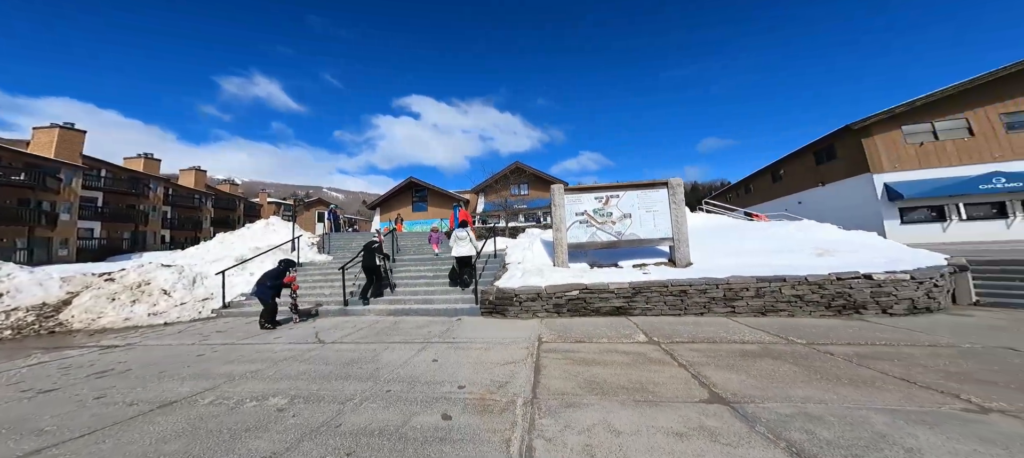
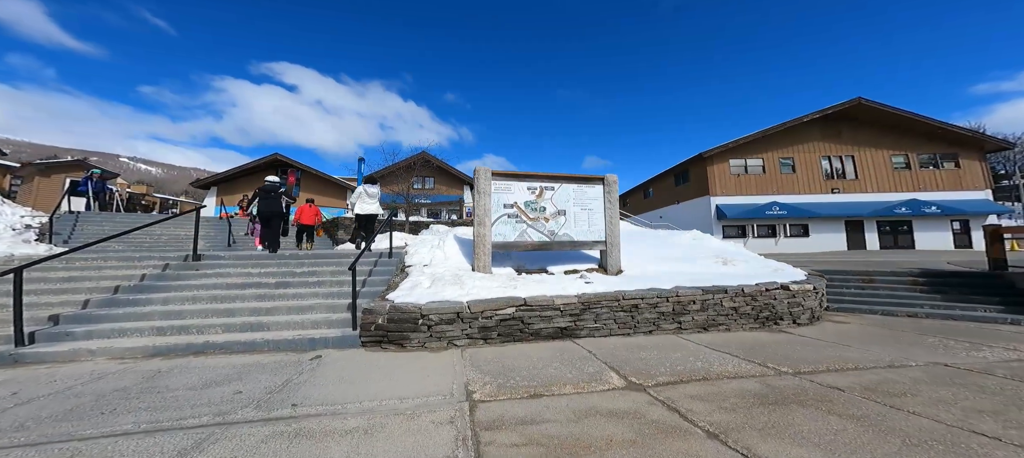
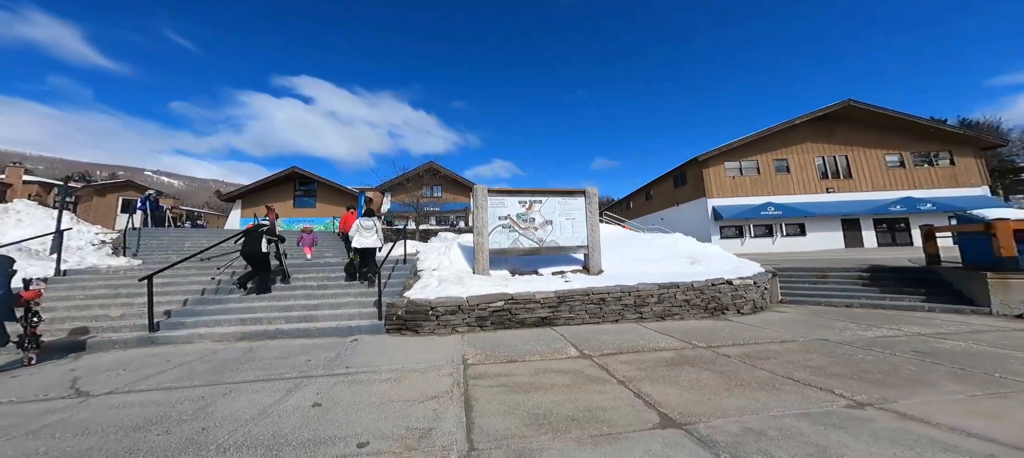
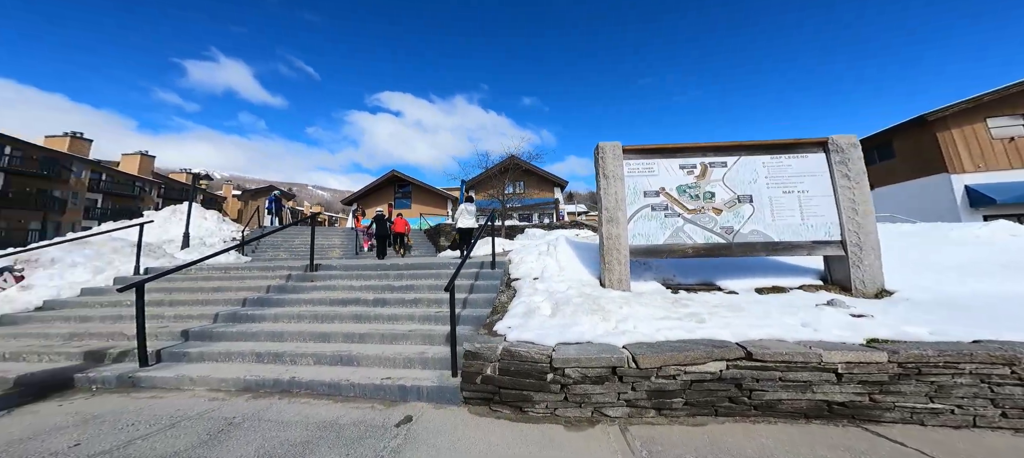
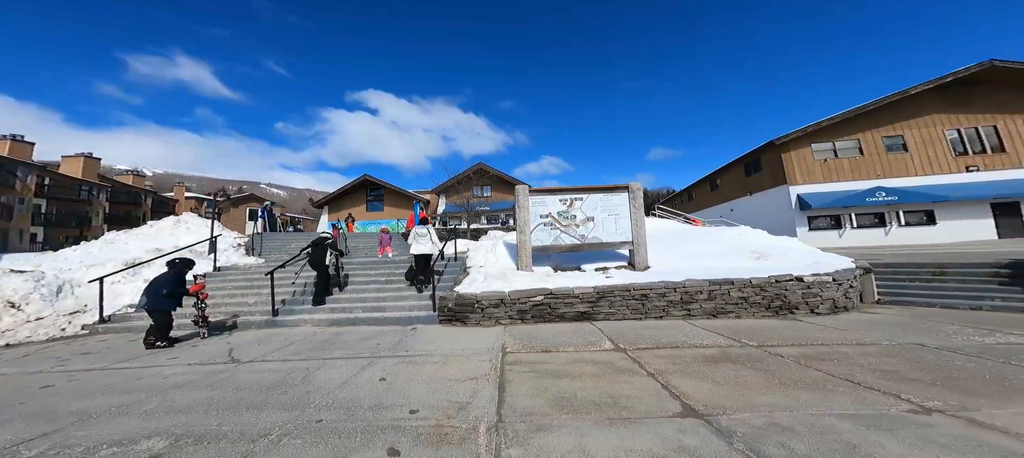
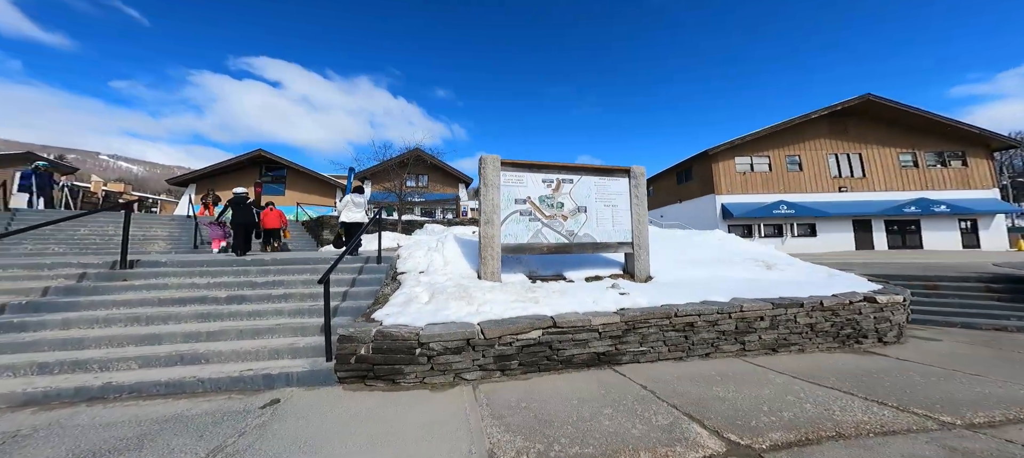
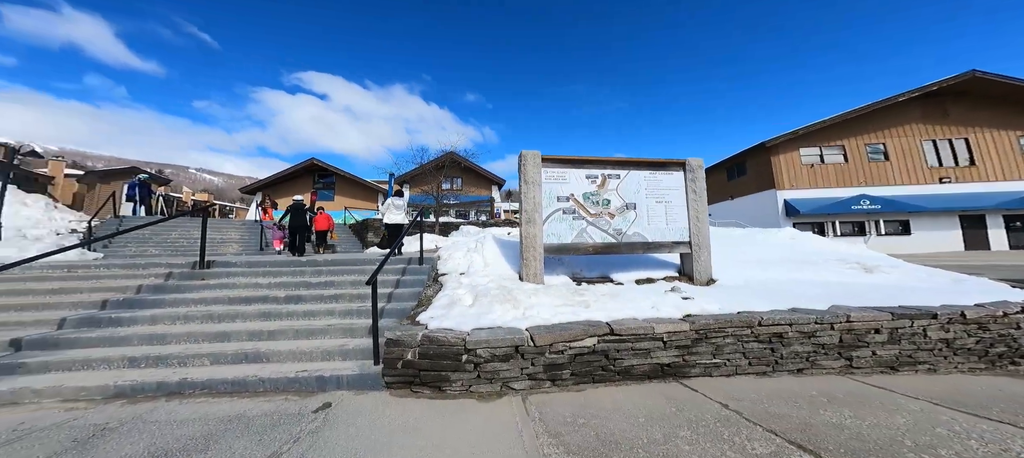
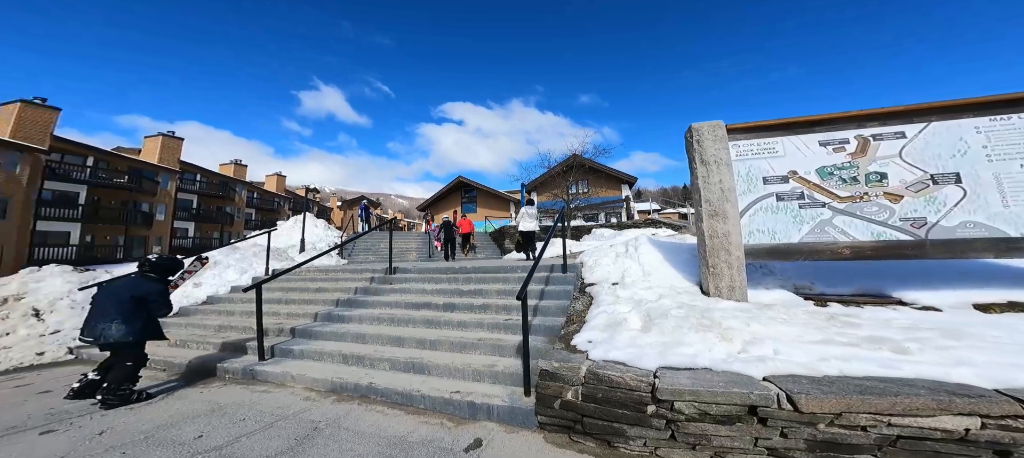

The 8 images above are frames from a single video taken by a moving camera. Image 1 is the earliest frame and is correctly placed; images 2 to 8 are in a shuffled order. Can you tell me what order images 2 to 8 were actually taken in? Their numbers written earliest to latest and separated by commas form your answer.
5, 3, 2, 6, 7, 4, 8
